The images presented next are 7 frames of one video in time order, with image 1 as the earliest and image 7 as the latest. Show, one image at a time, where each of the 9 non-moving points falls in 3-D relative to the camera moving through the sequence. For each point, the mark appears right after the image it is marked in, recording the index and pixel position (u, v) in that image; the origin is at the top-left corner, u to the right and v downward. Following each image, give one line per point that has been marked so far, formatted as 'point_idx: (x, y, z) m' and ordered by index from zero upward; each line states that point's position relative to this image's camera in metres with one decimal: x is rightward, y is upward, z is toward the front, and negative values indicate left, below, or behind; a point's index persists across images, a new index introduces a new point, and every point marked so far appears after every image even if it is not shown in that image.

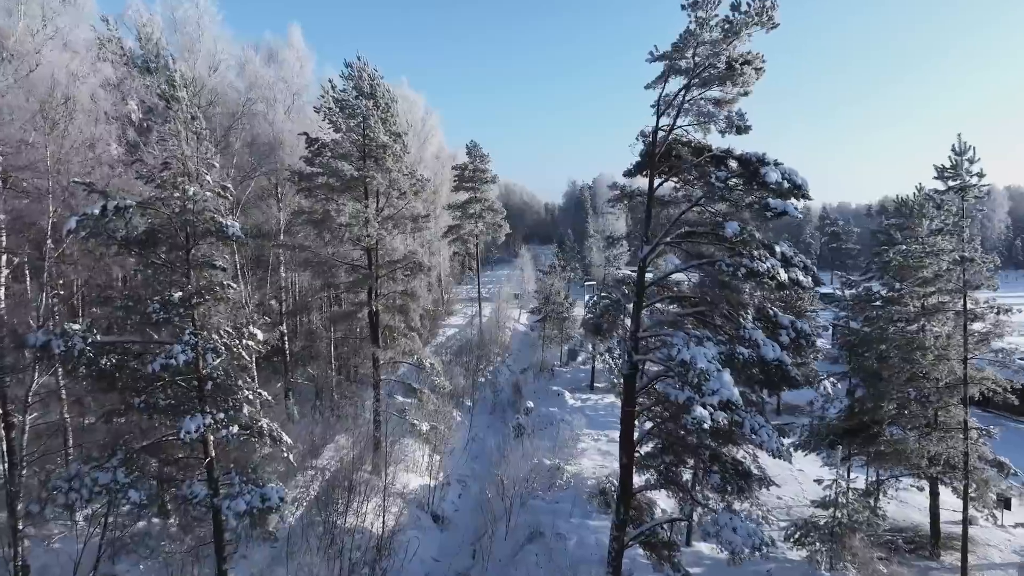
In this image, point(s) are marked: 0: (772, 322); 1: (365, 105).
0: (+4.2, -0.5, +7.3) m
1: (-4.4, +5.5, +13.6) m
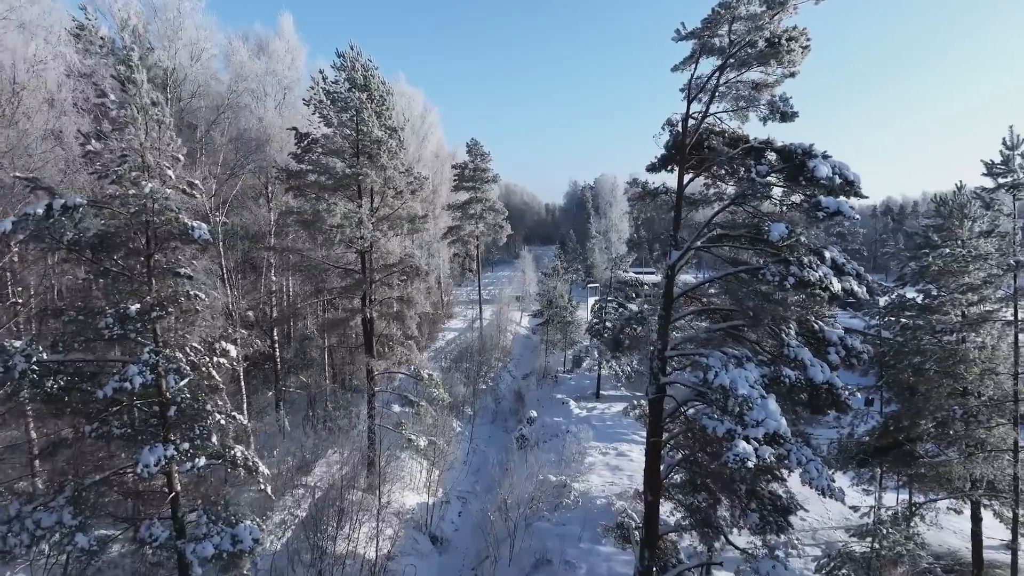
0: (+4.3, -0.7, +6.4) m
1: (-4.3, +5.3, +12.7) m
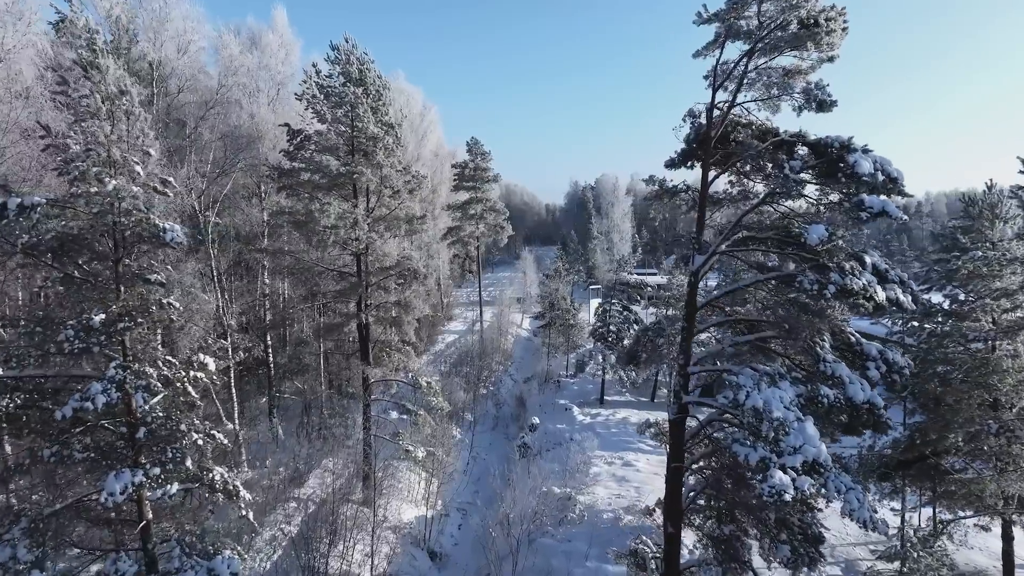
0: (+4.4, -0.8, +5.8) m
1: (-4.3, +5.2, +12.1) m
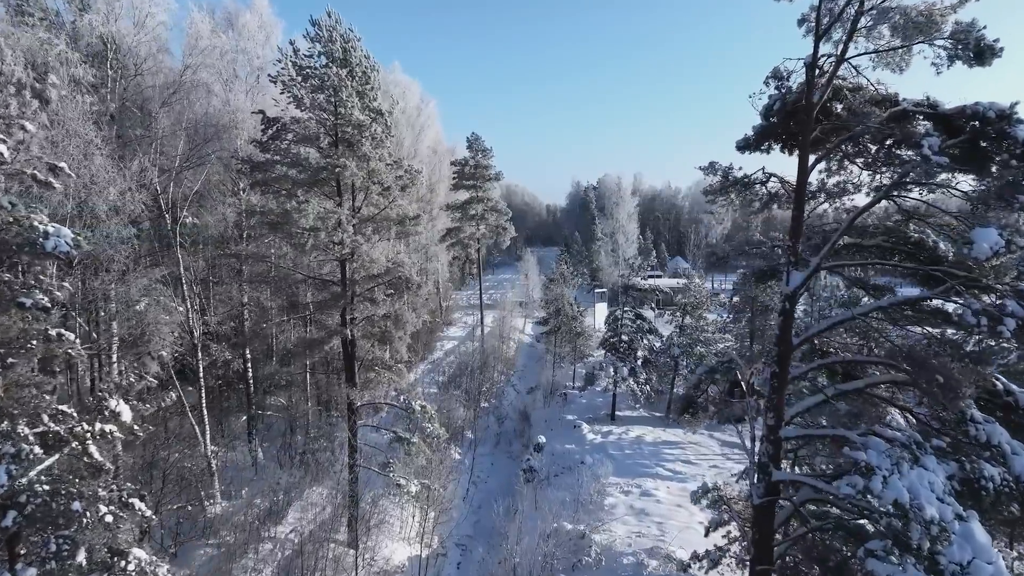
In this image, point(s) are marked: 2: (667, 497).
0: (+4.6, -1.1, +4.1) m
1: (-4.1, +5.0, +10.4) m
2: (+4.7, -6.4, +13.8) m
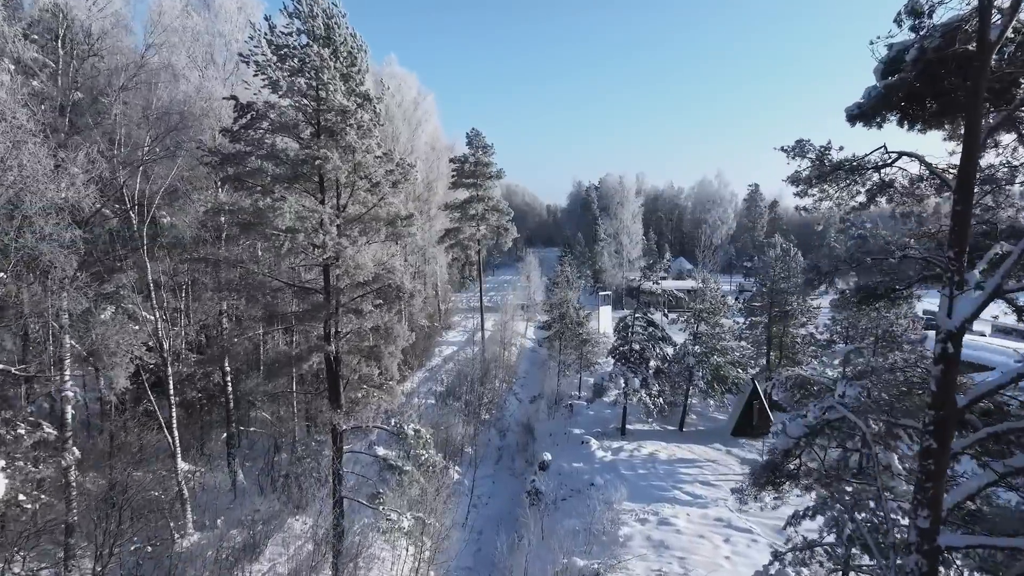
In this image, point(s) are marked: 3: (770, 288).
0: (+4.7, -1.3, +2.8) m
1: (-4.0, +4.8, +9.1) m
2: (+4.9, -6.6, +12.5) m
3: (+11.2, 0.0, +19.6) m
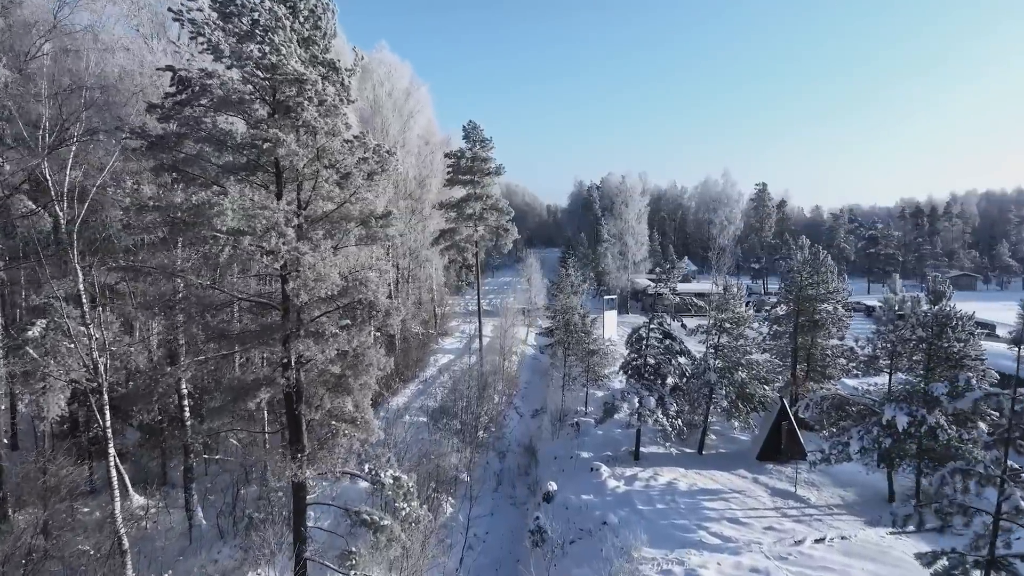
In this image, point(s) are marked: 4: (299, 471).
0: (+4.7, -1.5, +0.9) m
1: (-3.9, +4.5, +7.2) m
2: (+4.9, -6.9, +10.6) m
3: (+11.2, -0.3, +17.7) m
4: (-3.6, -3.1, +7.8) m
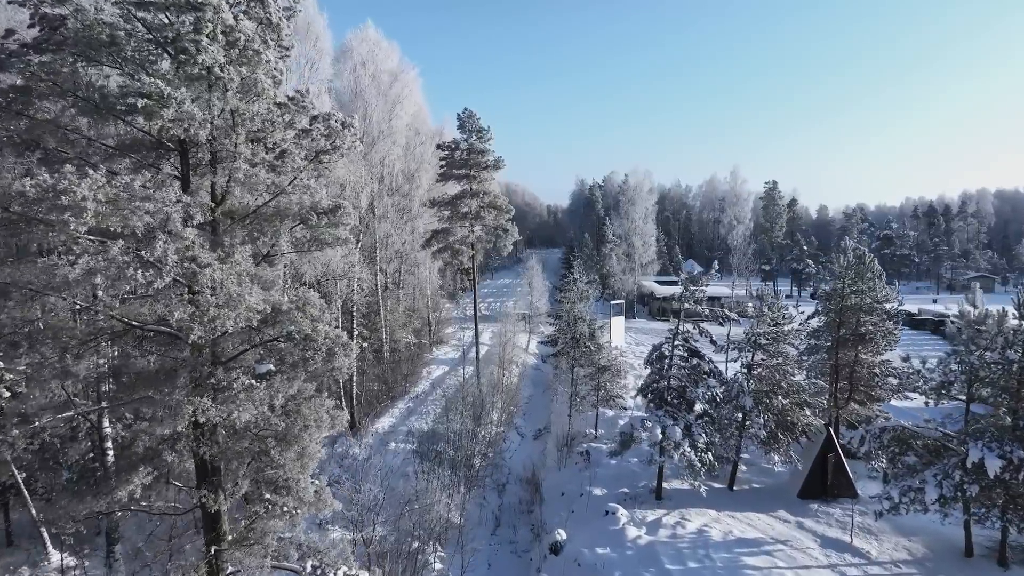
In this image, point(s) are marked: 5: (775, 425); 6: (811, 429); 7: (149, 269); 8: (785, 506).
0: (+4.7, -1.8, -1.4) m
1: (-3.9, +4.2, +4.9) m
2: (+4.9, -7.2, +8.2) m
3: (+11.3, -0.6, +15.3) m
4: (-3.6, -3.5, +5.4) m
5: (+8.4, -4.3, +14.4) m
6: (+9.7, -4.6, +14.8) m
7: (-4.1, +0.2, +5.1) m
8: (+8.6, -6.8, +14.1) m
